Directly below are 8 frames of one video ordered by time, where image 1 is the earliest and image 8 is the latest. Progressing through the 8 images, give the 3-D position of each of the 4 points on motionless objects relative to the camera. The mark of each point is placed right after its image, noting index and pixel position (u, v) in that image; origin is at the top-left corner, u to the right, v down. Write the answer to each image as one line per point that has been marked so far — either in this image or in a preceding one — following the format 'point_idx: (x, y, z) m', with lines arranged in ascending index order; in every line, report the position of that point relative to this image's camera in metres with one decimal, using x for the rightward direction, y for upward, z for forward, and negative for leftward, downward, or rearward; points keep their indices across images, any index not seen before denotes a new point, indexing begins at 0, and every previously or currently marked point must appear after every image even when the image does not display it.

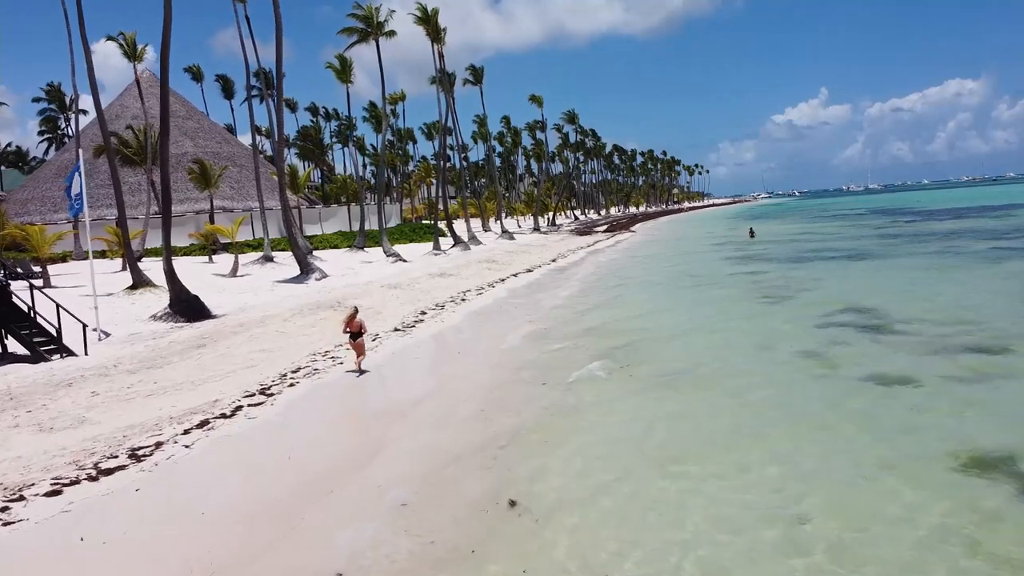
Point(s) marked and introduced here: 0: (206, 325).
0: (-6.3, -0.8, +13.1) m
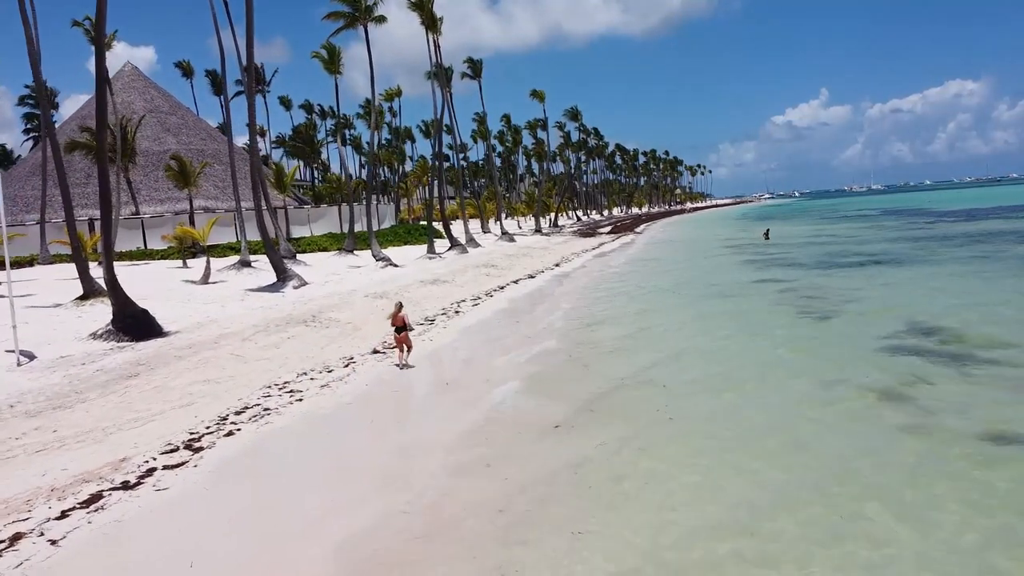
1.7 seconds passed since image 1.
0: (-6.3, -1.0, +11.1) m
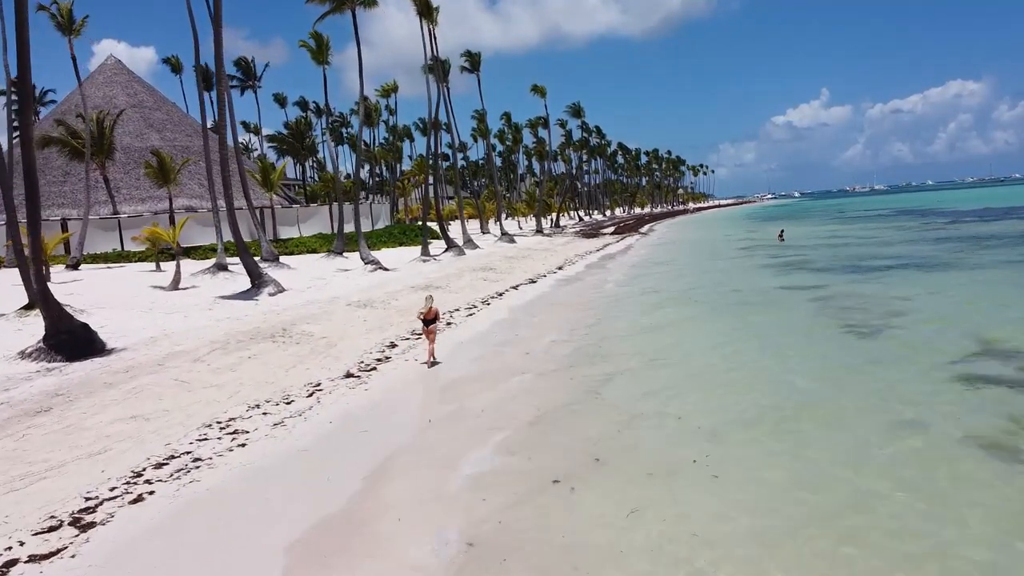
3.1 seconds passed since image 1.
0: (-6.3, -1.2, +9.3) m
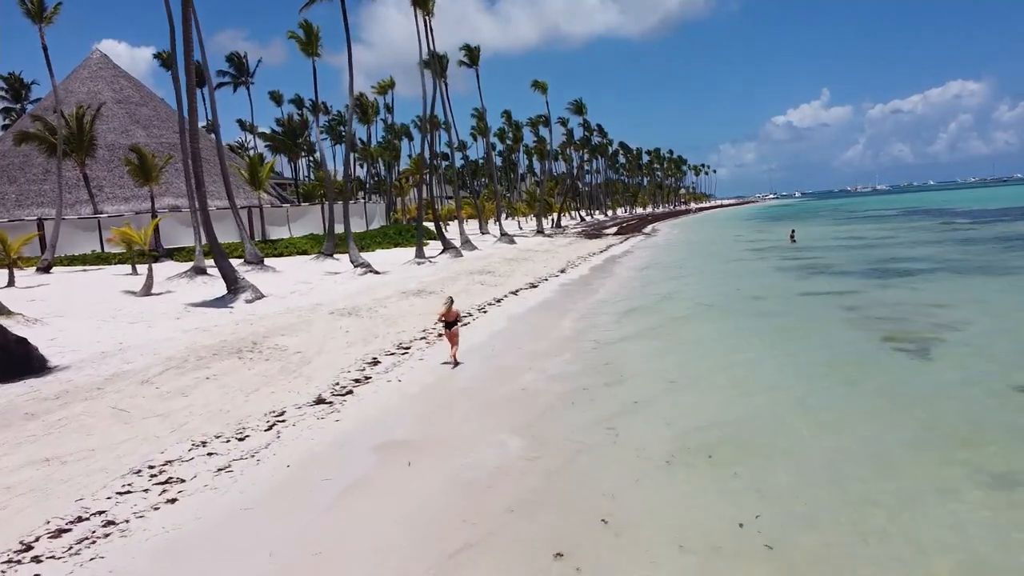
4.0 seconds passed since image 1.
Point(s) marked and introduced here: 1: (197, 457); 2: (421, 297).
0: (-6.3, -1.3, +8.0) m
1: (-3.1, -1.7, +6.3) m
2: (-2.3, -0.2, +16.1) m
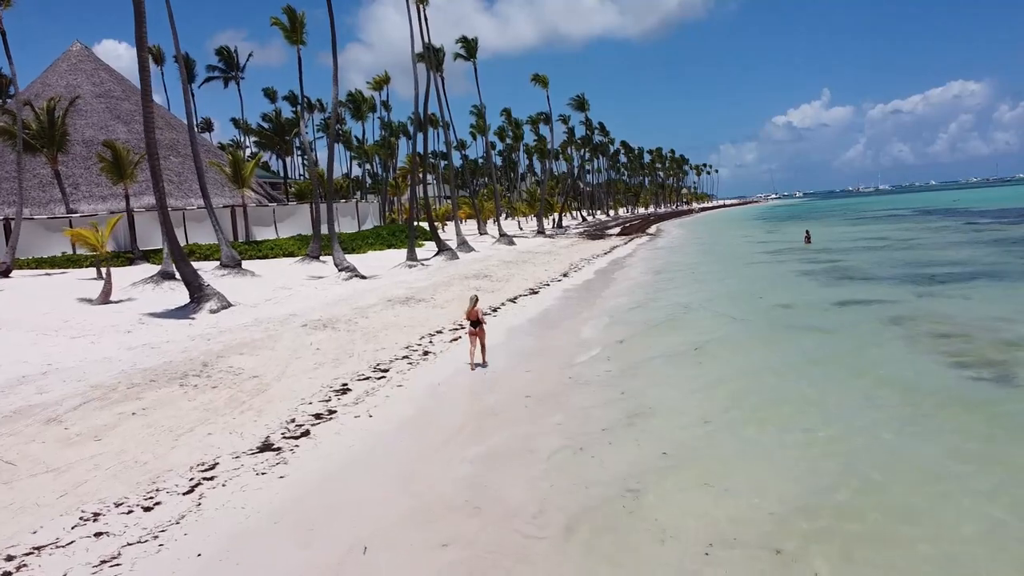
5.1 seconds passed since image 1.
0: (-6.4, -1.5, +6.4) m
1: (-3.1, -1.8, +4.7) m
2: (-2.3, -0.4, +14.5) m
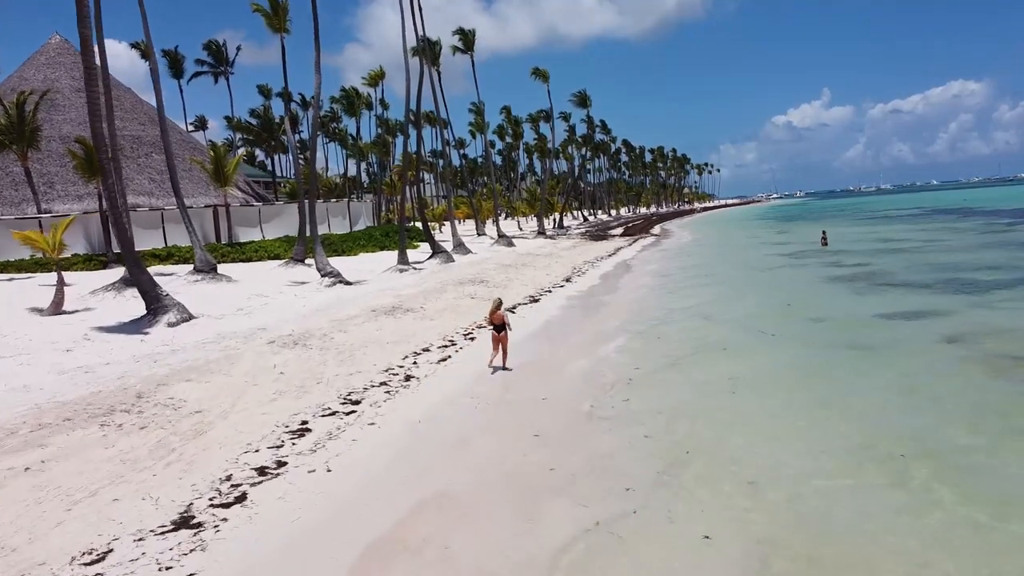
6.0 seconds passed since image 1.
0: (-6.4, -1.7, +4.9) m
1: (-3.2, -2.0, +3.1) m
2: (-2.4, -0.6, +13.0) m
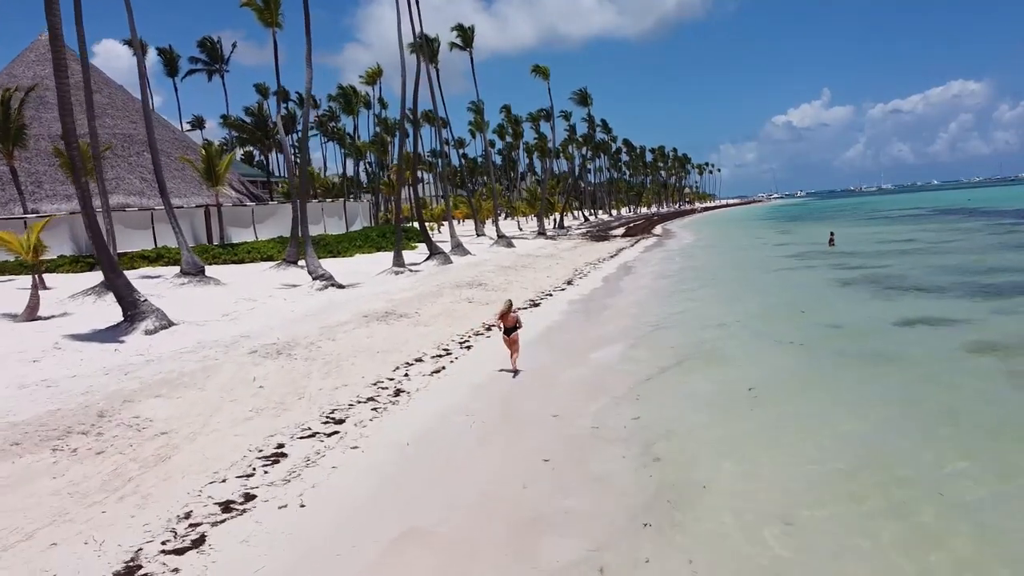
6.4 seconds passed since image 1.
0: (-6.4, -1.8, +4.2) m
1: (-3.2, -2.1, +2.5) m
2: (-2.4, -0.7, +12.3) m
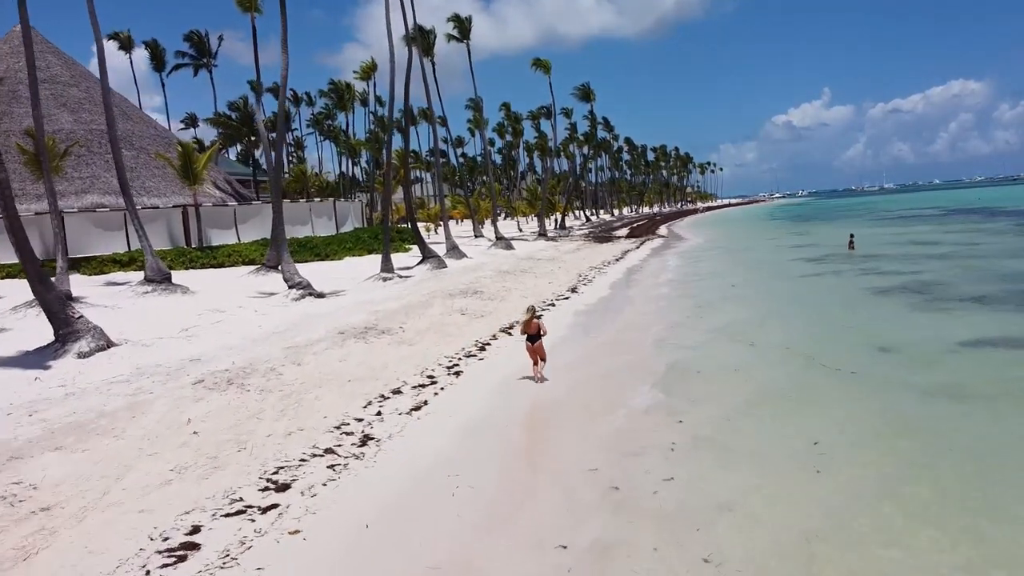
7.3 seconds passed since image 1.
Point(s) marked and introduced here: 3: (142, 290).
0: (-6.5, -2.0, +2.6) m
1: (-3.2, -2.3, +0.9) m
2: (-2.4, -0.9, +10.7) m
3: (-8.8, 0.0, +15.1) m
